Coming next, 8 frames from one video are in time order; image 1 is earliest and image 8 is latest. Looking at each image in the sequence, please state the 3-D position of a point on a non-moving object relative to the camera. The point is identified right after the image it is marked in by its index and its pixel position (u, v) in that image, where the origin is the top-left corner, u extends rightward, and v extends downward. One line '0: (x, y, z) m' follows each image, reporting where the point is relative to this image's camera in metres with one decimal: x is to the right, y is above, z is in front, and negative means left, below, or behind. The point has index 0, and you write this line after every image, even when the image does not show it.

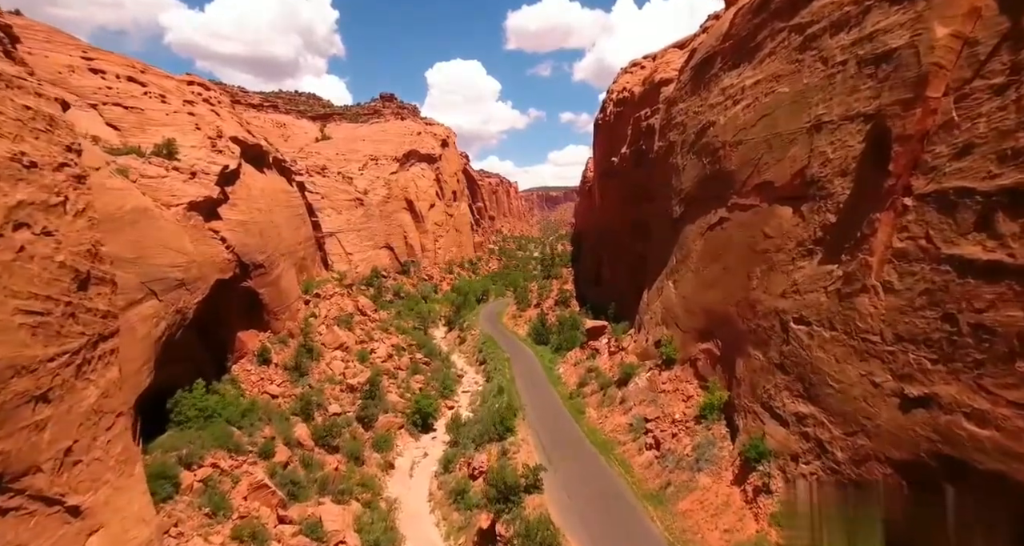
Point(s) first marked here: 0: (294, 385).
0: (-8.5, -4.4, +18.8) m
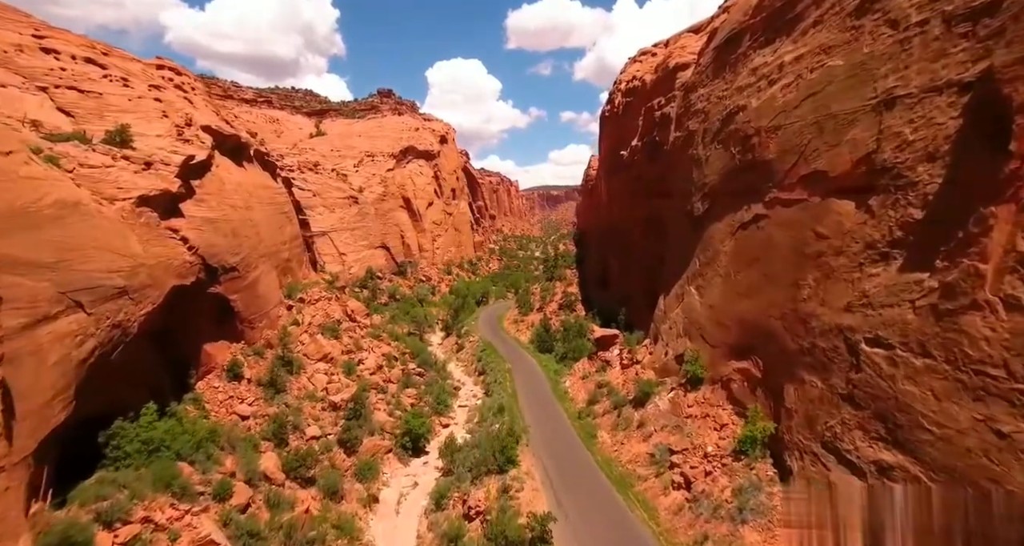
0: (-8.4, -4.5, +16.7) m
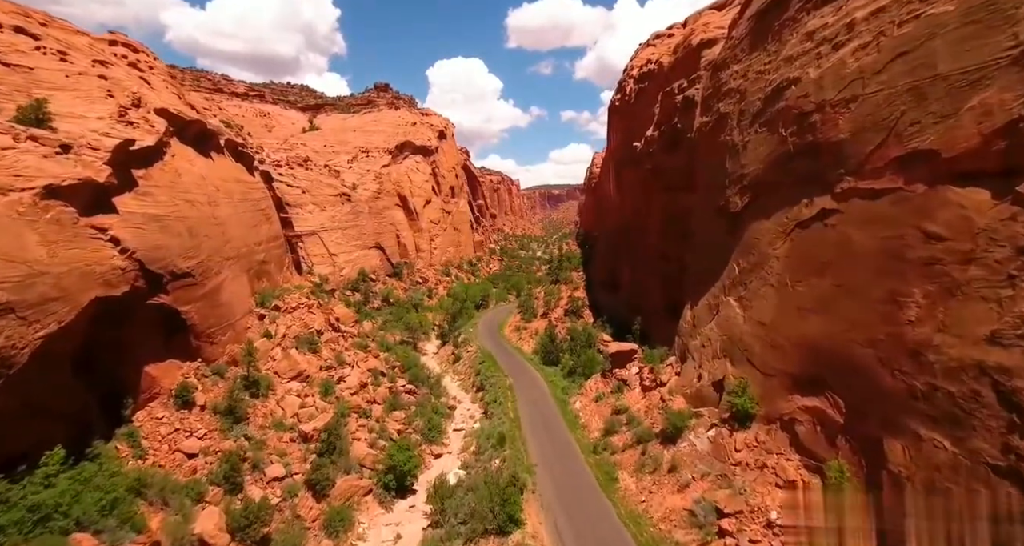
0: (-8.3, -4.7, +14.0) m
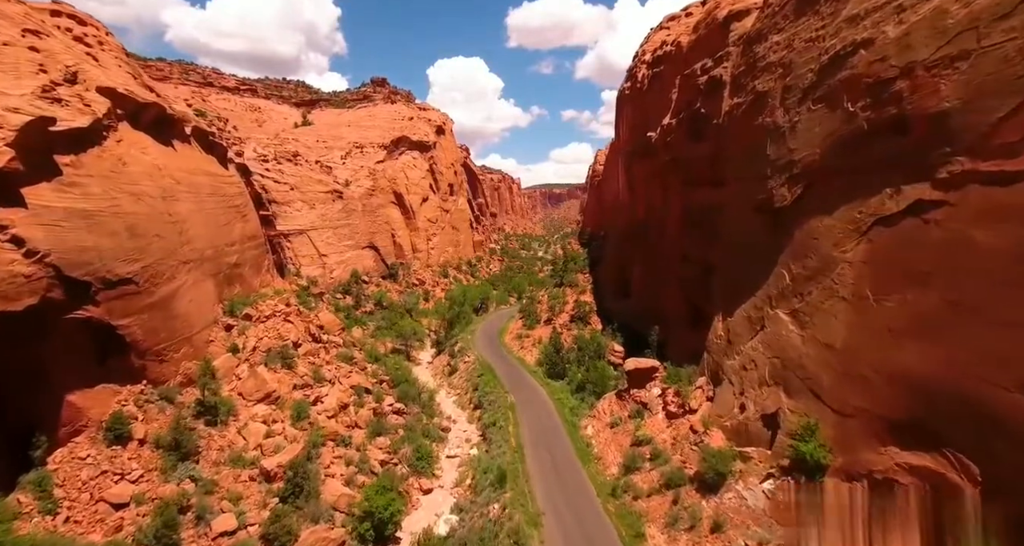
0: (-8.3, -4.9, +11.6) m
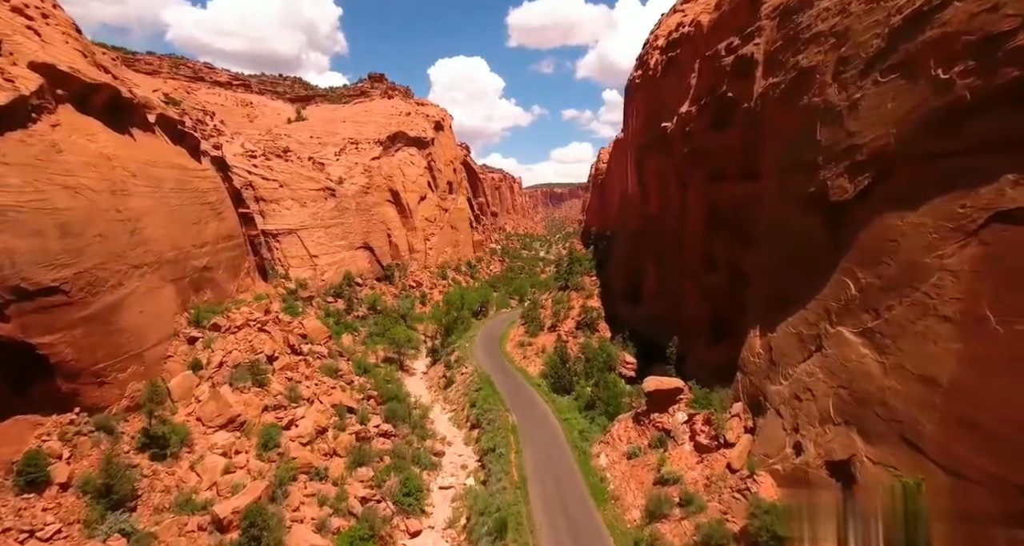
0: (-8.2, -5.1, +9.4) m
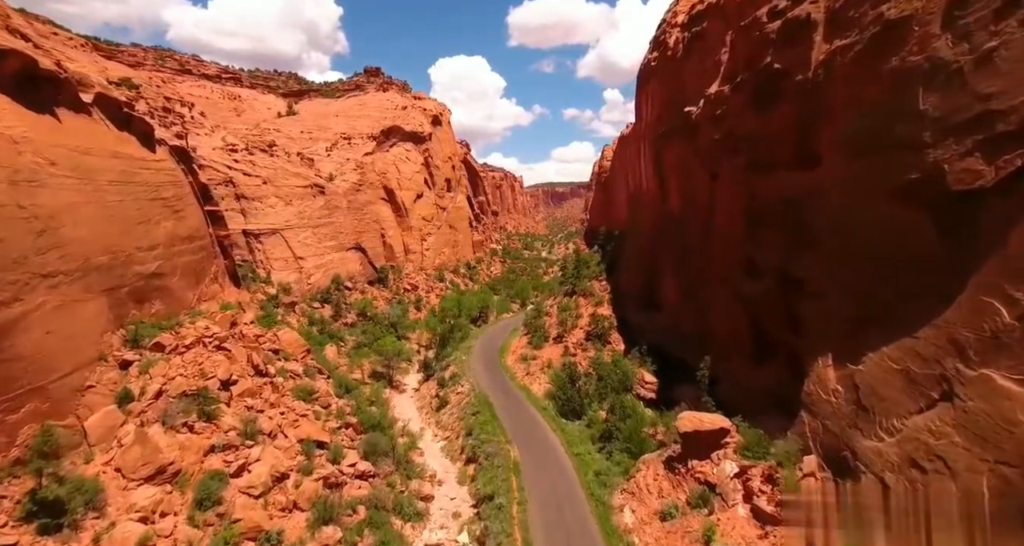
0: (-8.2, -5.3, +6.7) m
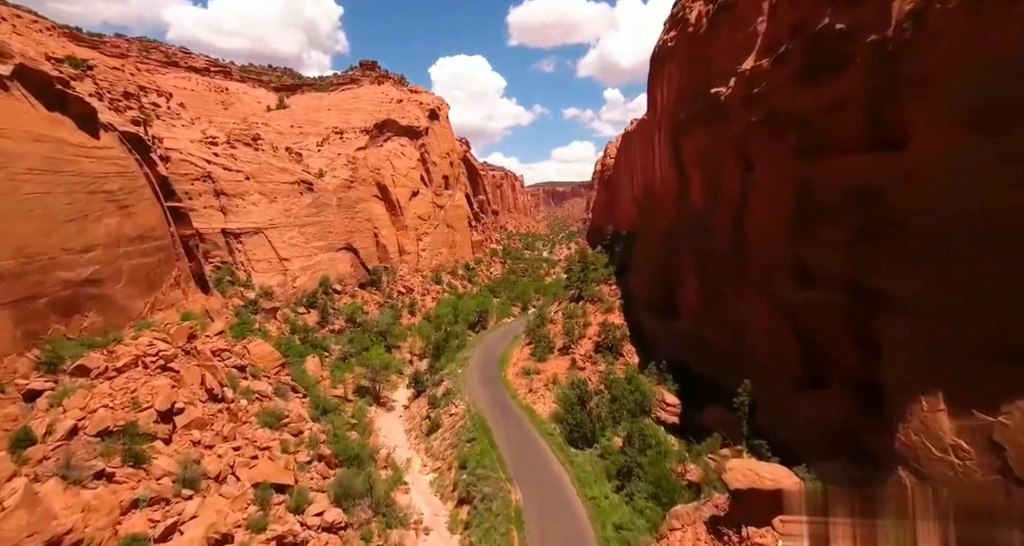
0: (-8.2, -5.5, +4.1) m
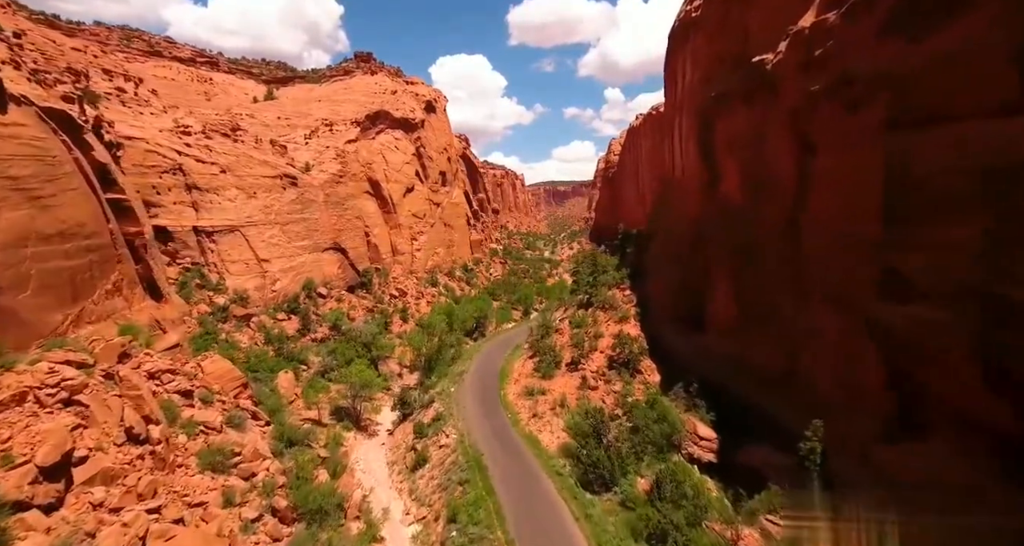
0: (-8.2, -5.7, +1.2) m
